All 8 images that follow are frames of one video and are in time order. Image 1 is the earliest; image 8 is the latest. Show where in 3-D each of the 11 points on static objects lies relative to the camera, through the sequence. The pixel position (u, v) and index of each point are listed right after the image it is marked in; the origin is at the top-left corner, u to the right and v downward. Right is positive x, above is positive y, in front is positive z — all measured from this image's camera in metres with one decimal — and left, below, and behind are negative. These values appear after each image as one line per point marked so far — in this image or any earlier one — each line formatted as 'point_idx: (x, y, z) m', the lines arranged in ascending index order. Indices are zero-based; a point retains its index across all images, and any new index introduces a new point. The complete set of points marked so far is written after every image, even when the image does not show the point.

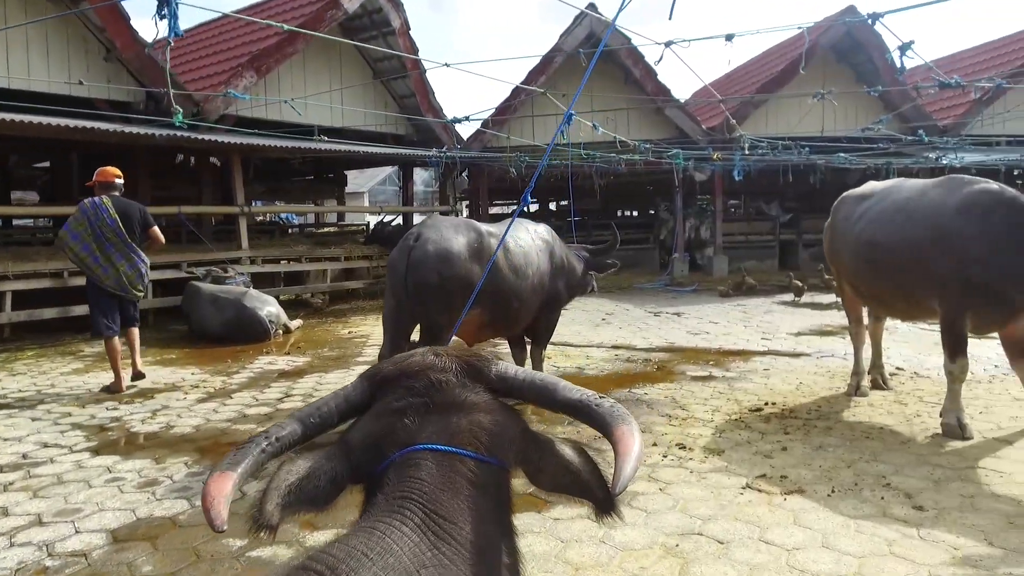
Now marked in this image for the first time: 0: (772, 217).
0: (+5.6, +1.6, +16.1) m
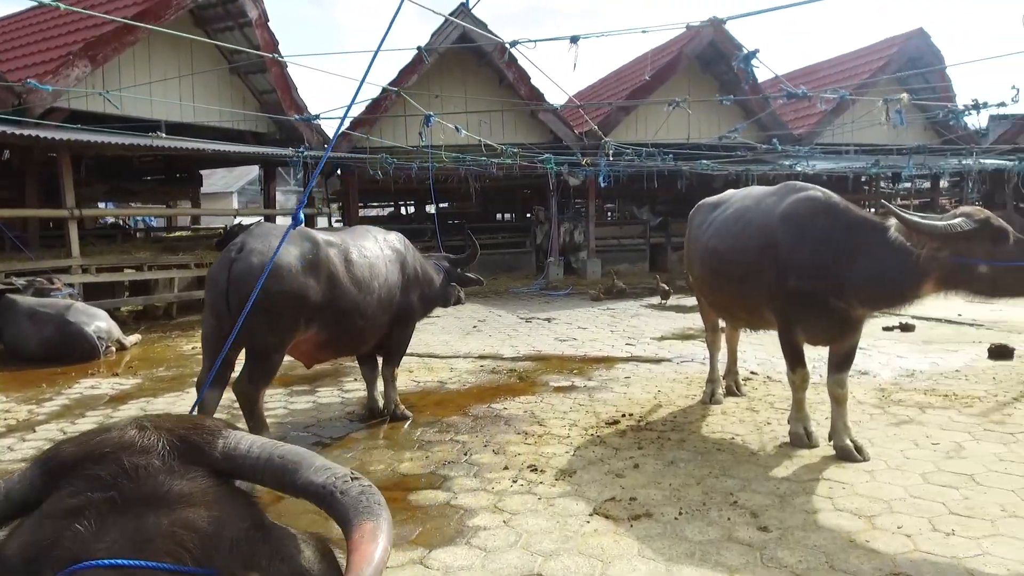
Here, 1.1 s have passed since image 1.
0: (+2.9, +1.5, +16.5) m
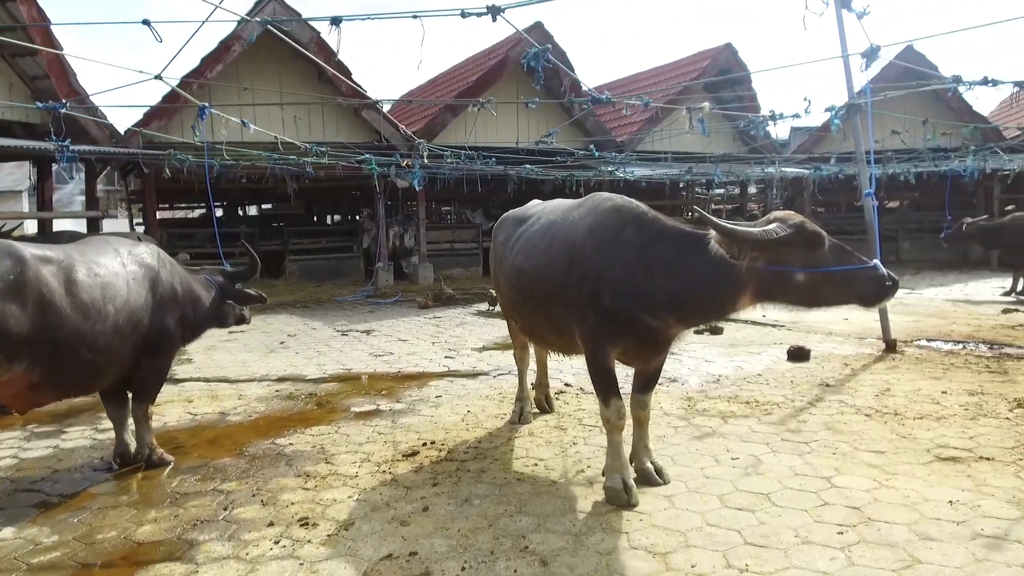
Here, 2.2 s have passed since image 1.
0: (-0.8, +1.4, +16.2) m
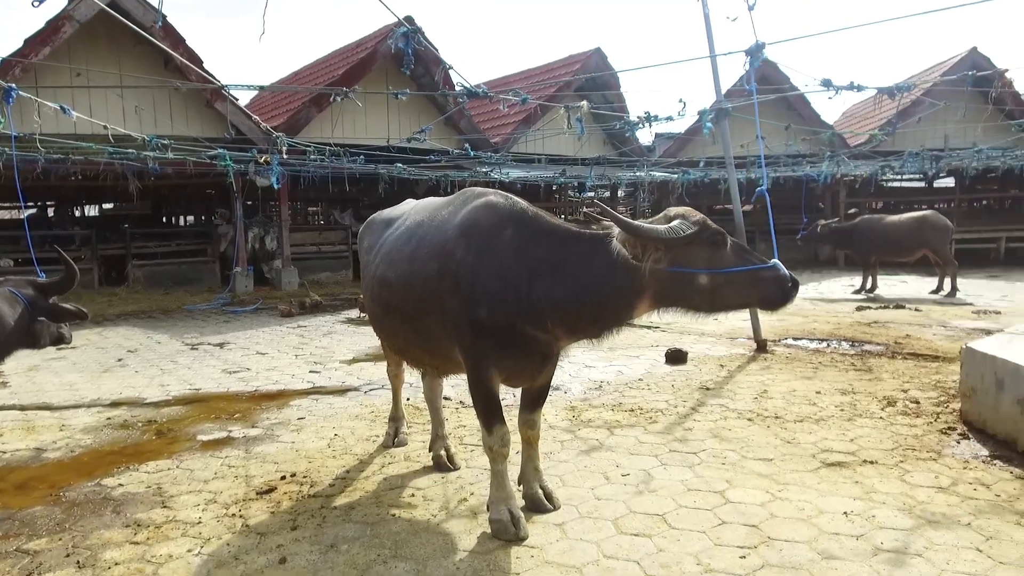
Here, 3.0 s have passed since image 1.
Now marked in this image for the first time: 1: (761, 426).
0: (-3.5, +1.3, +15.4) m
1: (+1.5, -0.8, +4.5) m
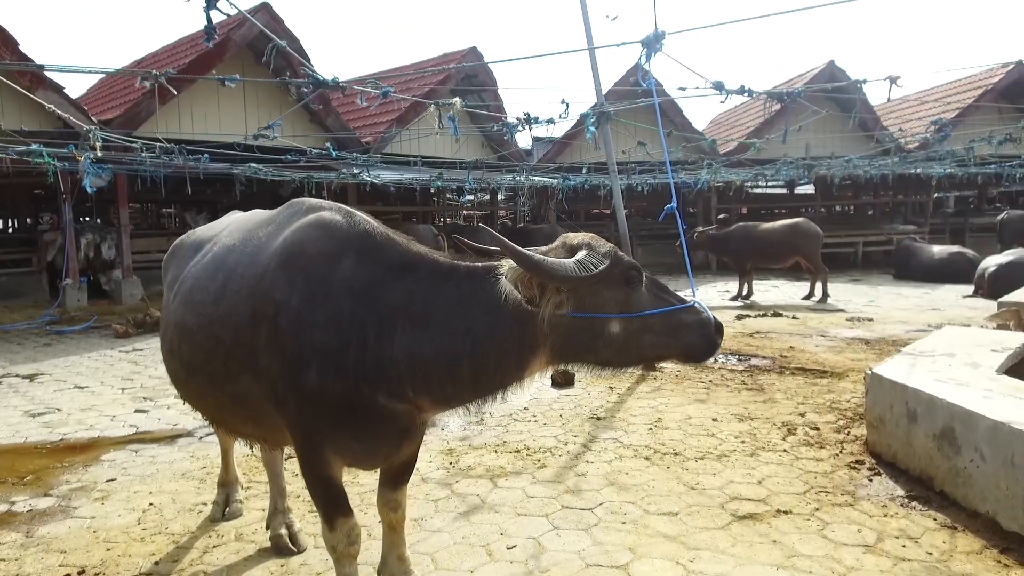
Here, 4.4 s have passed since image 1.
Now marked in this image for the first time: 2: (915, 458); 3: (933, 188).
0: (-6.0, +1.1, +14.0) m
1: (+0.8, -1.0, +4.0) m
2: (+2.0, -0.9, +3.7) m
3: (+10.8, +2.6, +18.9) m
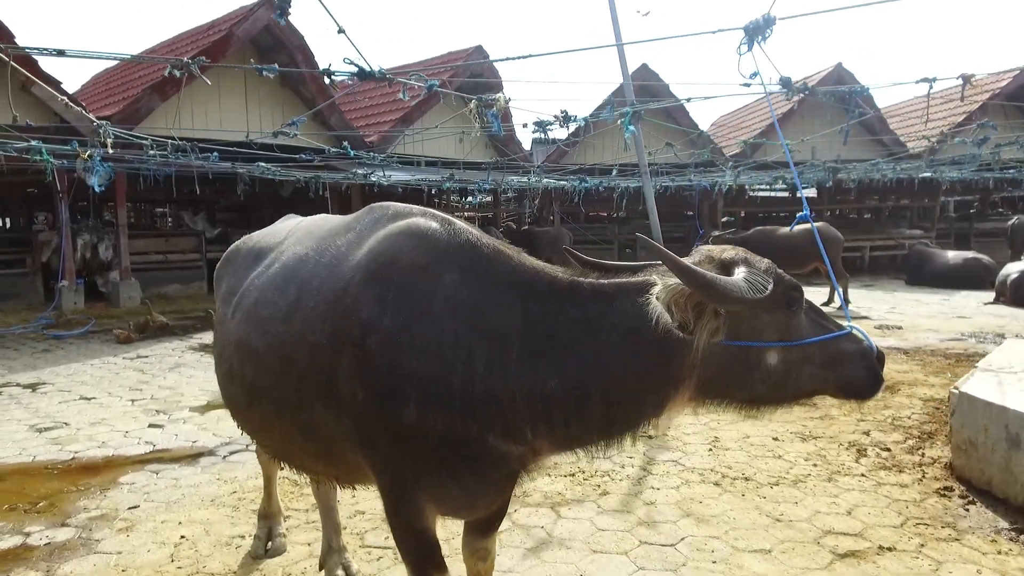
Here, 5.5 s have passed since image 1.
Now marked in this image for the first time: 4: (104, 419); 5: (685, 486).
0: (-5.8, +1.0, +13.6) m
1: (+1.1, -1.0, +3.7) m
2: (+2.3, -0.9, +3.4) m
3: (+10.9, +2.4, +18.8) m
4: (-3.1, -1.0, +5.6) m
5: (+0.9, -1.0, +3.9) m
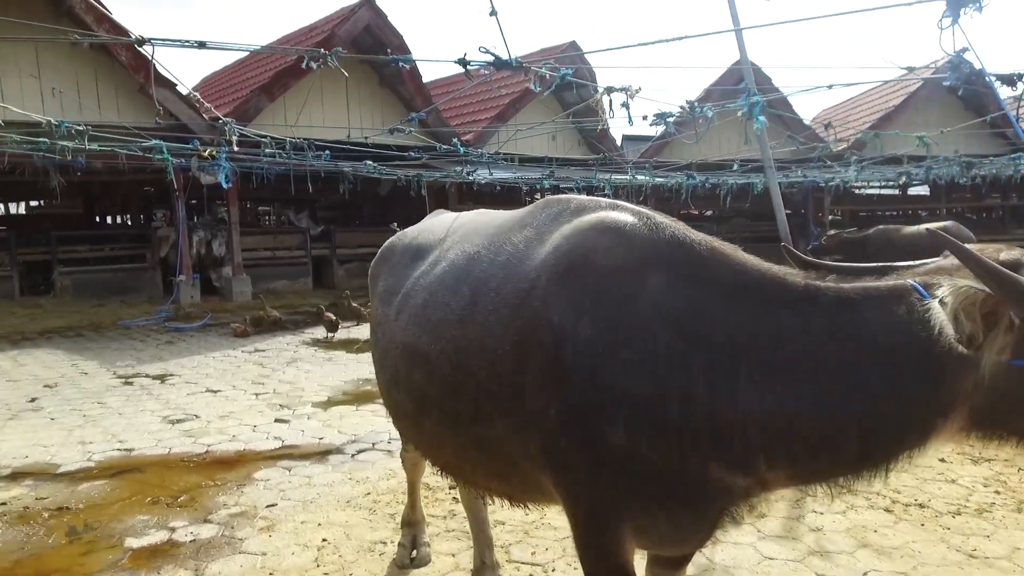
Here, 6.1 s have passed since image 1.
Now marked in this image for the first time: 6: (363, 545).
0: (-4.0, +1.1, +13.9) m
1: (+1.8, -1.1, +3.3) m
2: (+3.0, -1.0, +2.9) m
3: (+13.2, +2.3, +17.2) m
4: (-2.1, -1.0, +5.7) m
5: (+1.6, -1.1, +3.5) m
6: (-0.7, -1.1, +3.3) m
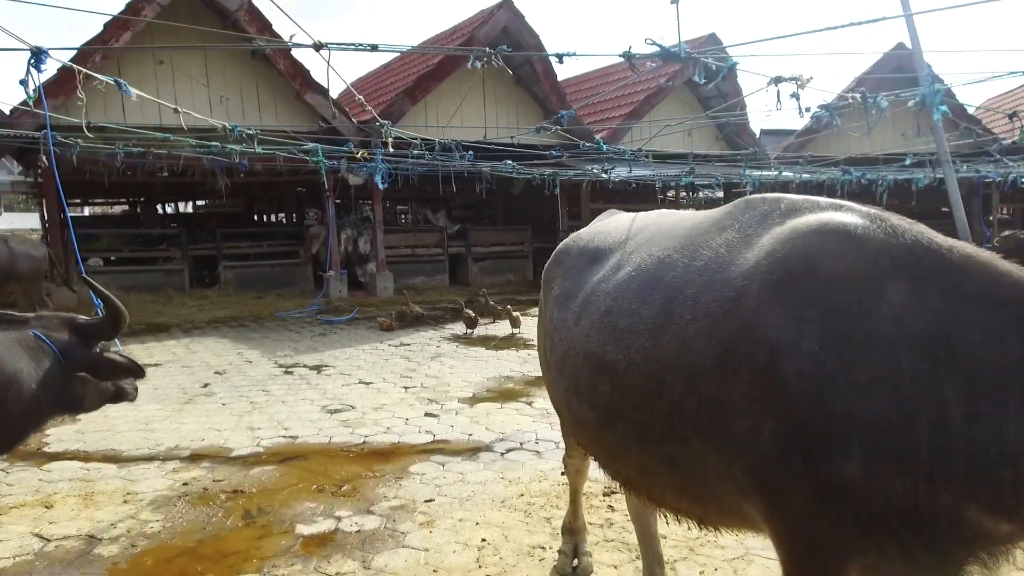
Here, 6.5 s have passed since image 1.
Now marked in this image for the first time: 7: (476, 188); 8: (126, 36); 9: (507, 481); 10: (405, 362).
0: (-1.4, +1.2, +14.3) m
1: (+2.5, -1.1, +2.9) m
2: (+3.6, -1.0, +2.3) m
3: (+16.2, +2.1, +14.6) m
4: (-1.0, -0.9, +5.9) m
5: (+2.3, -1.1, +3.1) m
6: (+0.1, -1.1, +3.3) m
7: (-0.6, +1.9, +14.0) m
8: (-4.7, +3.2, +9.2) m
9: (0.0, -1.1, +4.1) m
10: (-1.1, -0.8, +7.5) m
